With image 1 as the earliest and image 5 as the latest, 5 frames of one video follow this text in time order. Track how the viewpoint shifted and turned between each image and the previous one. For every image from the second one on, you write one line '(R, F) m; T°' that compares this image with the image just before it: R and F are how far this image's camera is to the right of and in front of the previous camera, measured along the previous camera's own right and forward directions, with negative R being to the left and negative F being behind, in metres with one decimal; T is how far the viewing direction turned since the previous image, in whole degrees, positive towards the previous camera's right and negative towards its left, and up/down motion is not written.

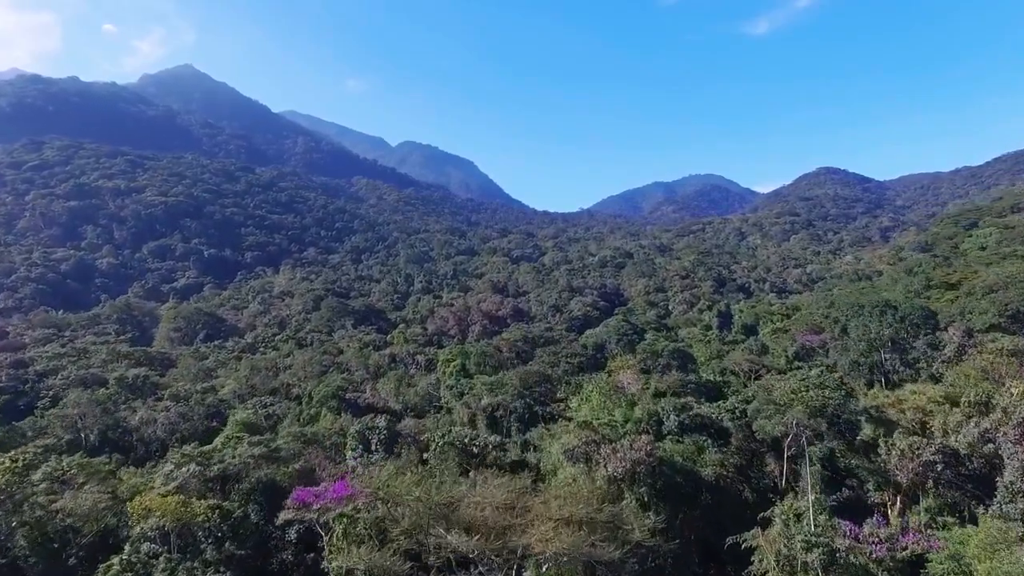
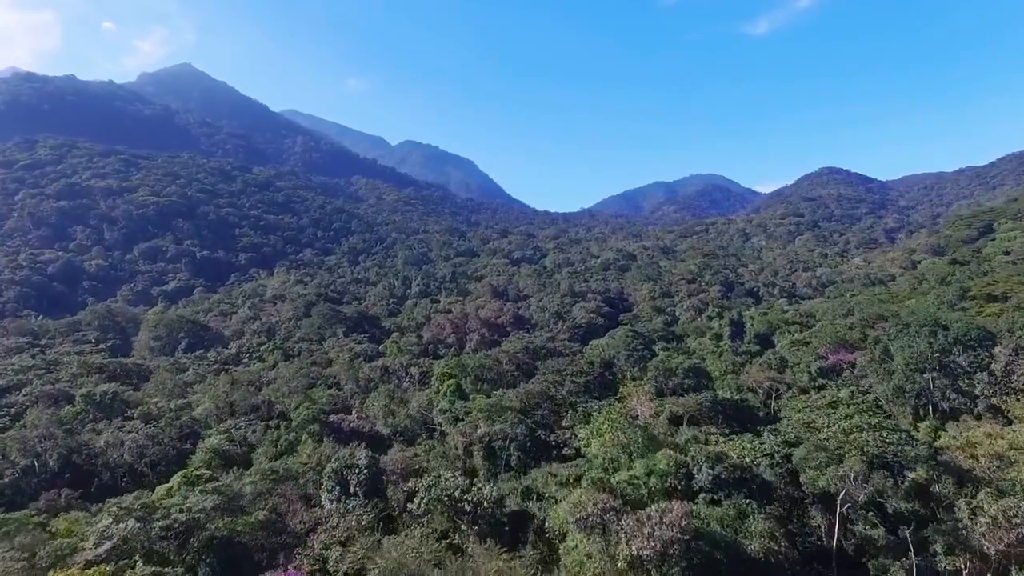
(0.0, +2.4) m; 0°
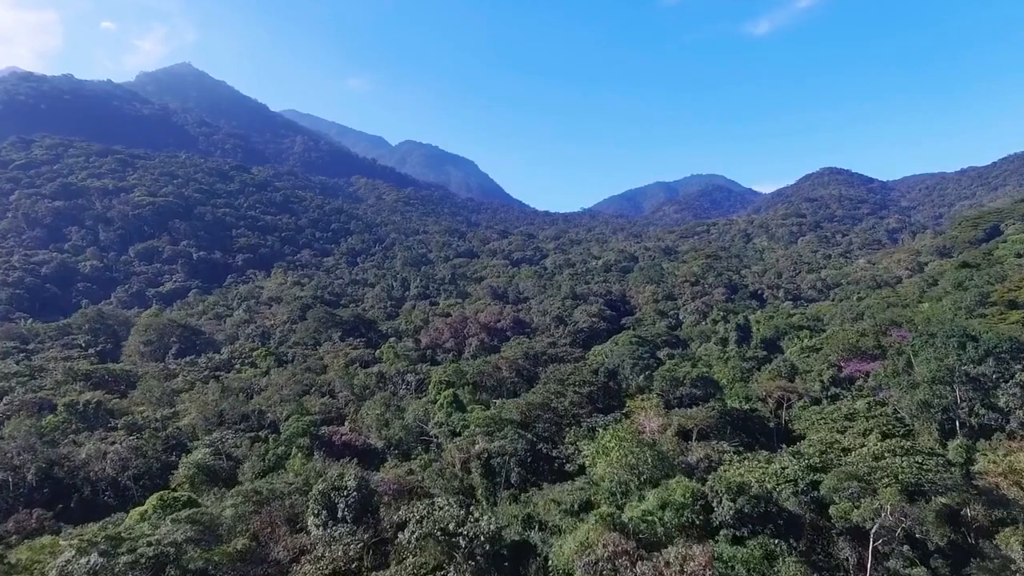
(0.0, +1.1) m; 0°
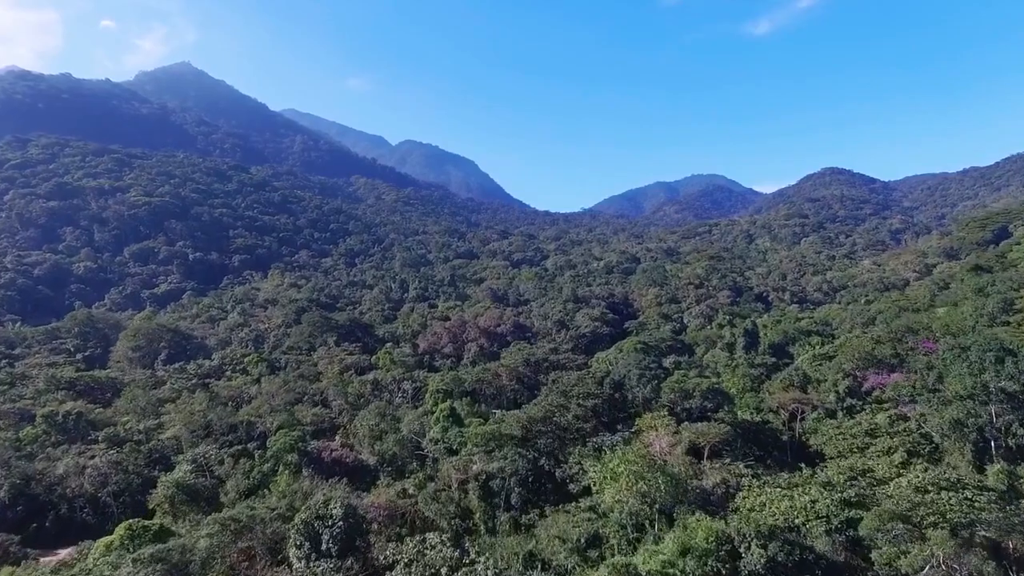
(0.0, +1.2) m; 0°
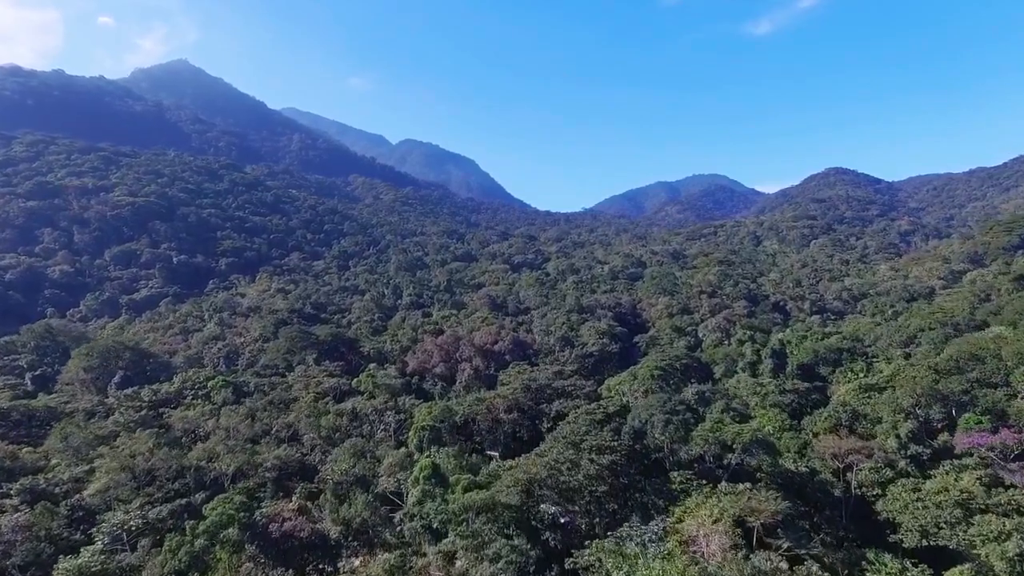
(+0.1, +4.2) m; 0°
